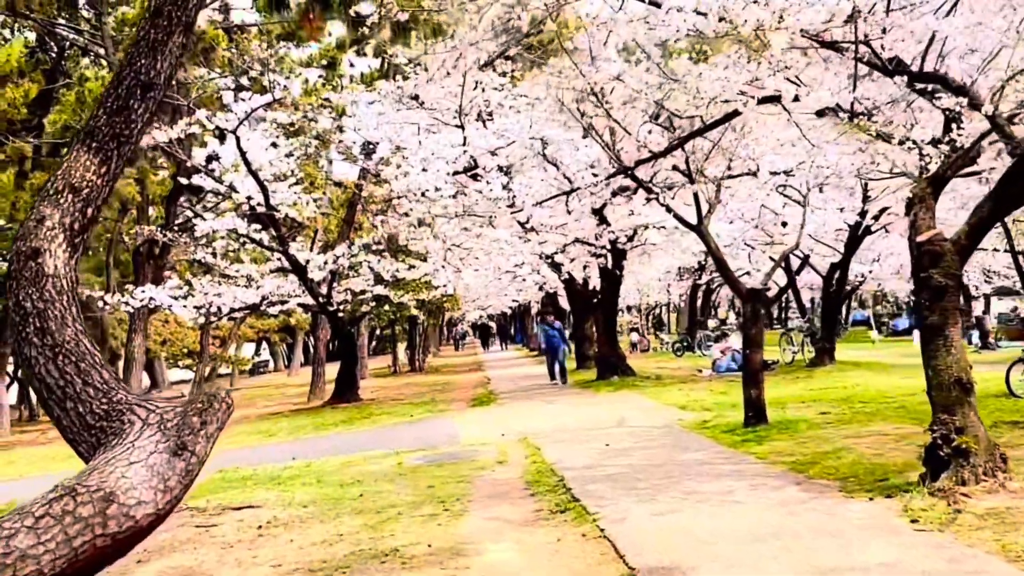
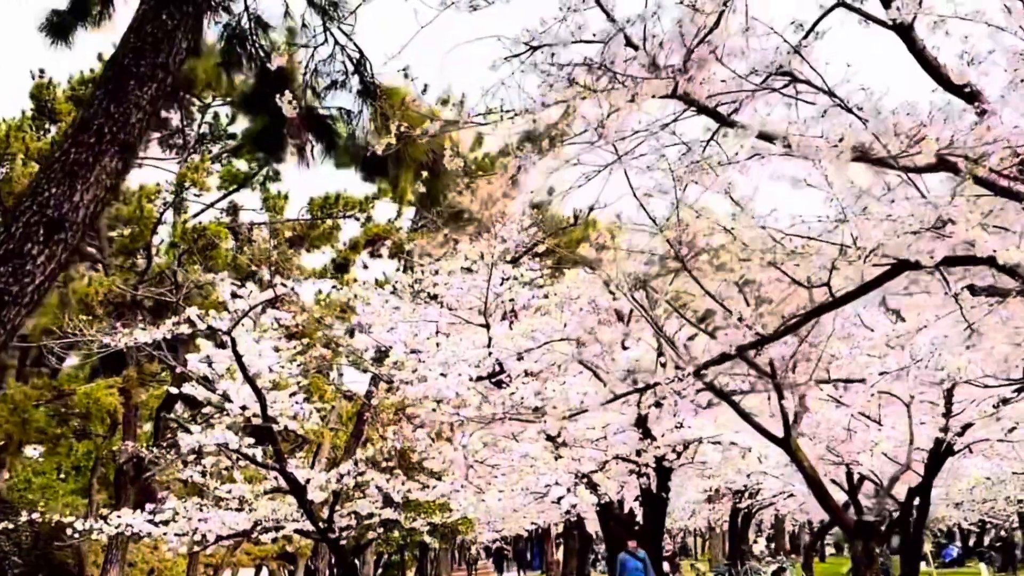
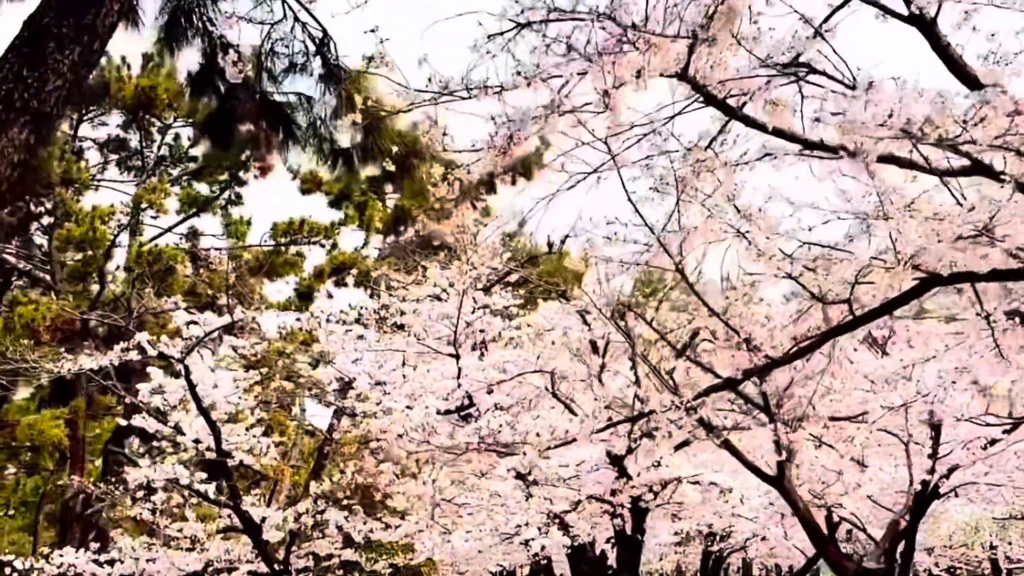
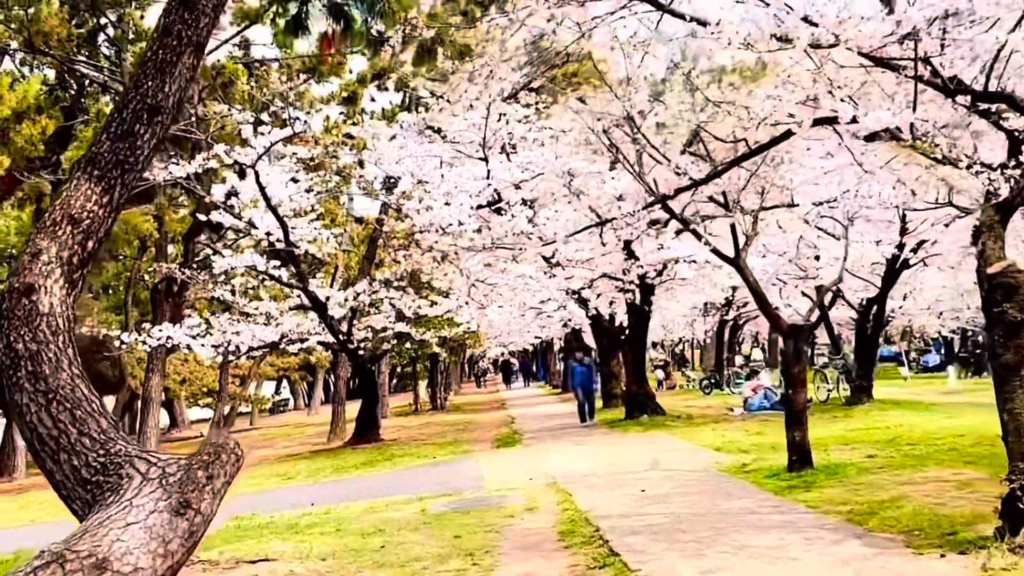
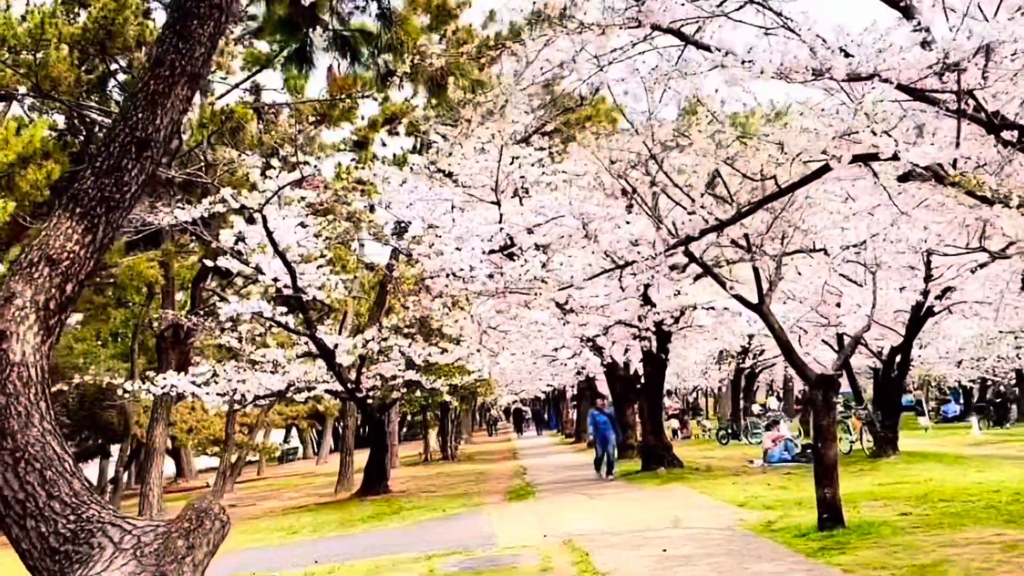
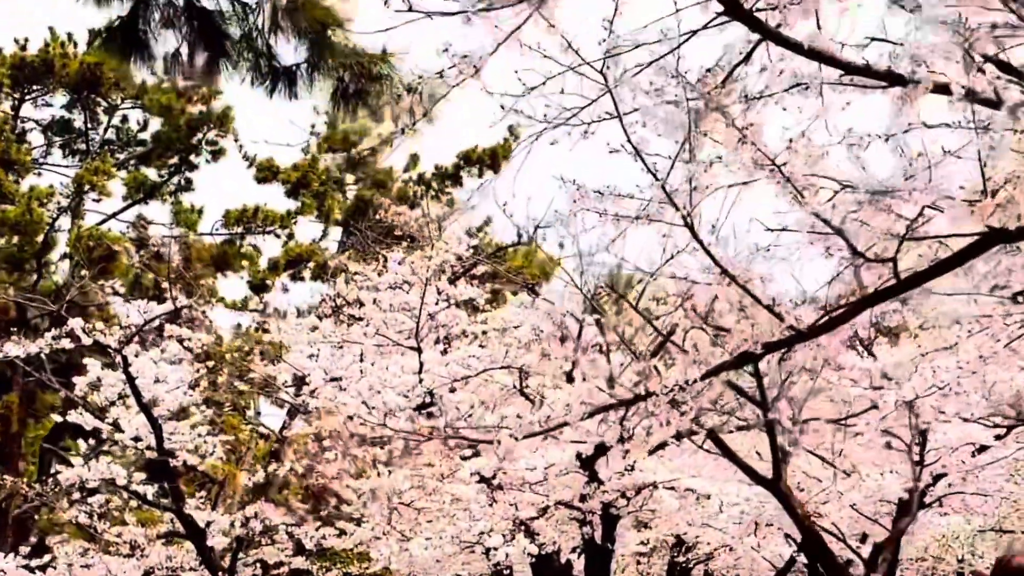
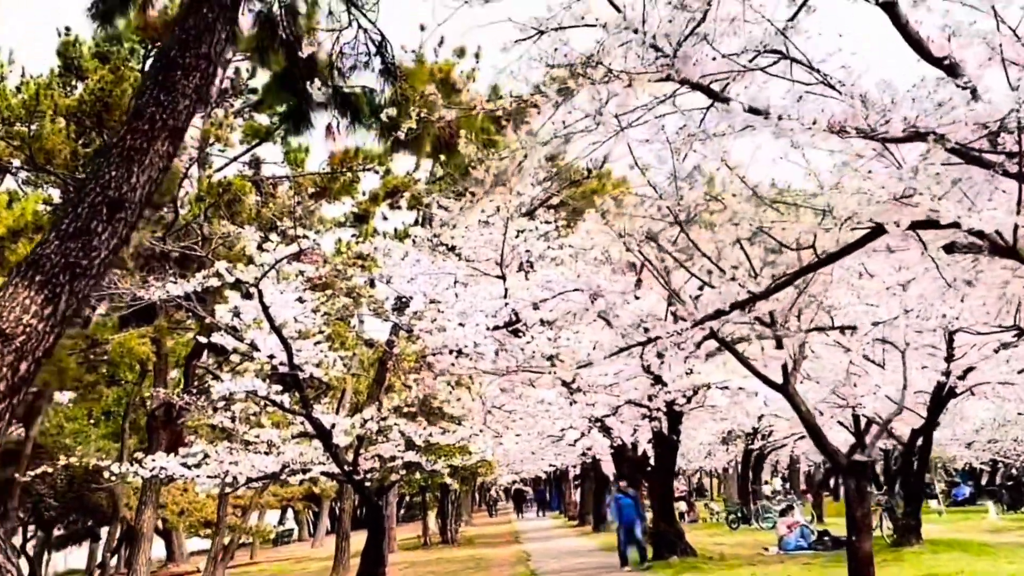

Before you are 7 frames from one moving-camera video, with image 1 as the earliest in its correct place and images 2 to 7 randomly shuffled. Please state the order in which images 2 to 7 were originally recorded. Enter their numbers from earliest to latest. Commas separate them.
4, 5, 7, 2, 3, 6
